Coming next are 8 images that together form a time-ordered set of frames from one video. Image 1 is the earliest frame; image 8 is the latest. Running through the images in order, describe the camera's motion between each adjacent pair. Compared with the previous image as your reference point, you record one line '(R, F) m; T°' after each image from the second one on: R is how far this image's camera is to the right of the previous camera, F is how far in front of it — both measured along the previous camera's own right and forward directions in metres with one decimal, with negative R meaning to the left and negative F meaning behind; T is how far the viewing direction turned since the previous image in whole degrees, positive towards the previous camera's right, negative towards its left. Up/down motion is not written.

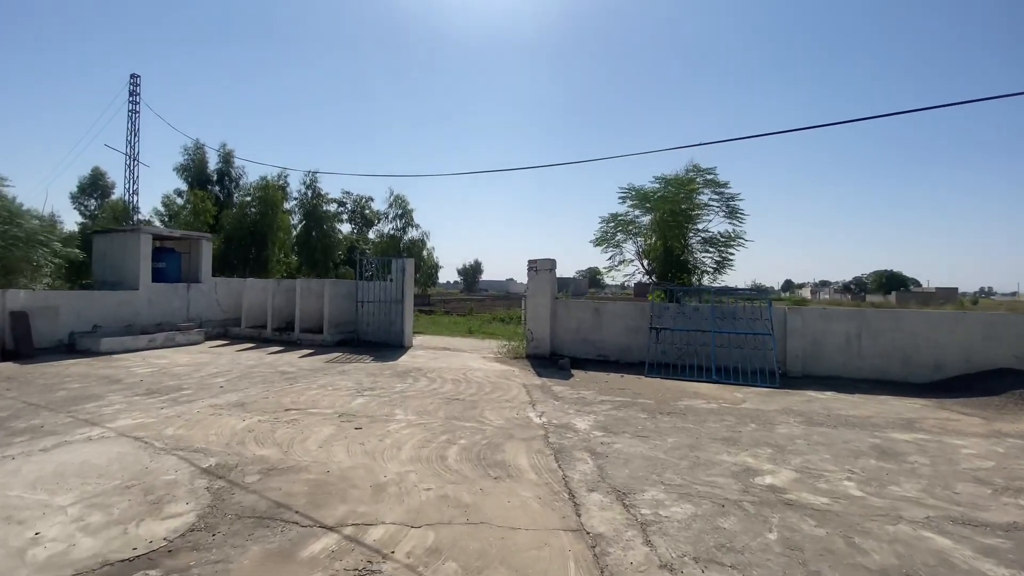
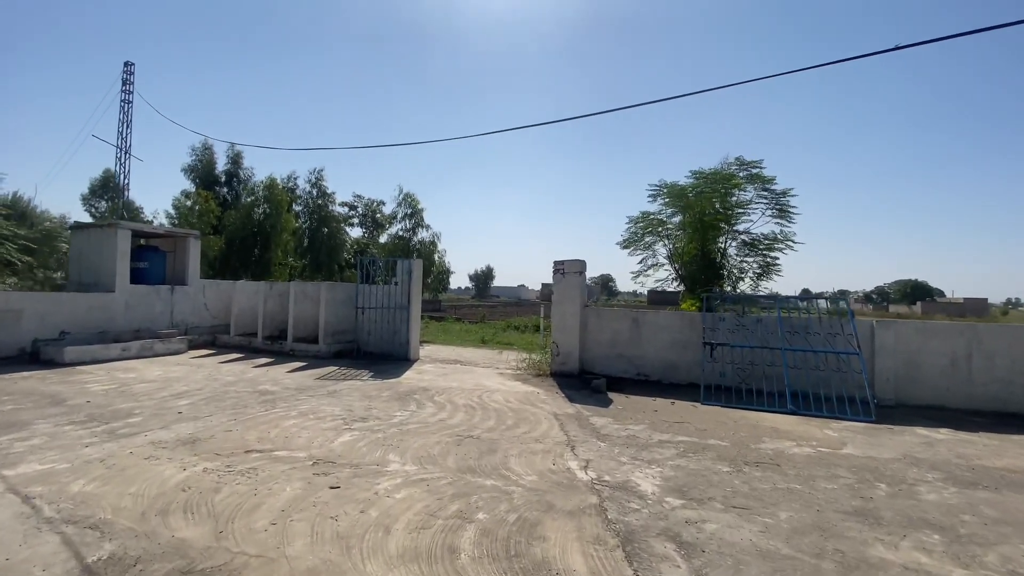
(-0.3, +1.9) m; -1°
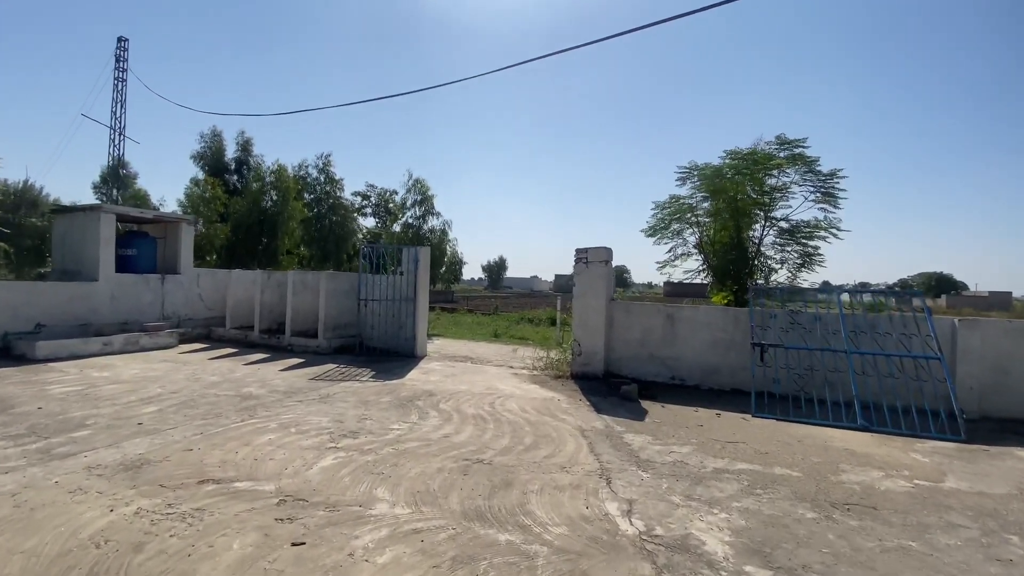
(-0.1, +1.3) m; -2°
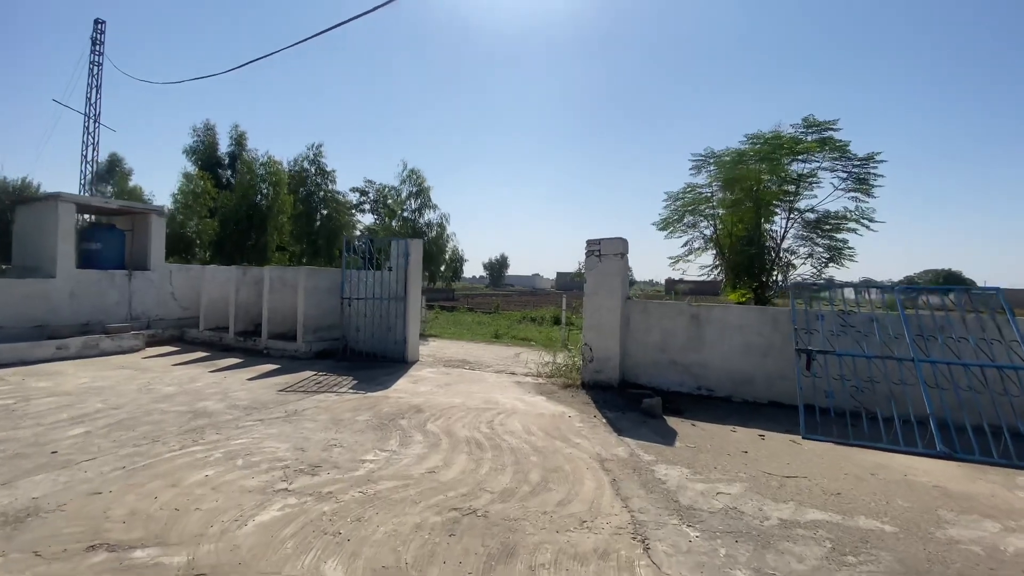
(0.0, +1.3) m; 0°
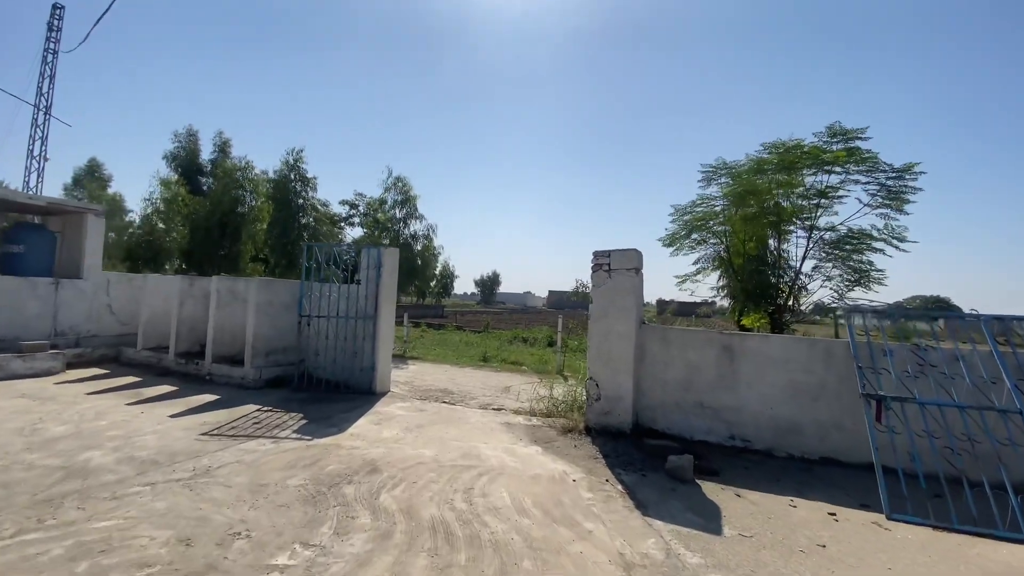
(0.0, +1.6) m; +1°
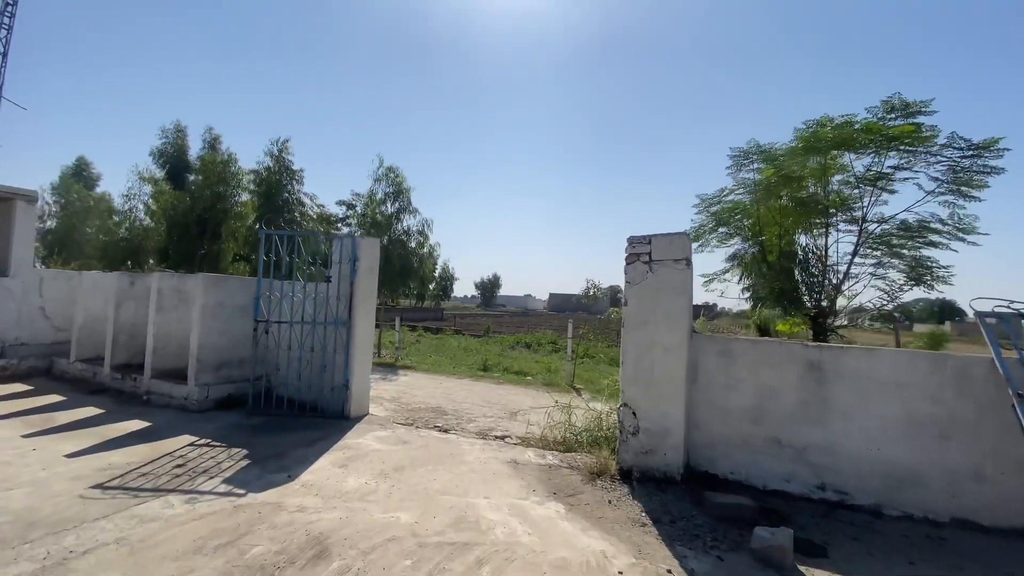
(-0.1, +1.8) m; 0°
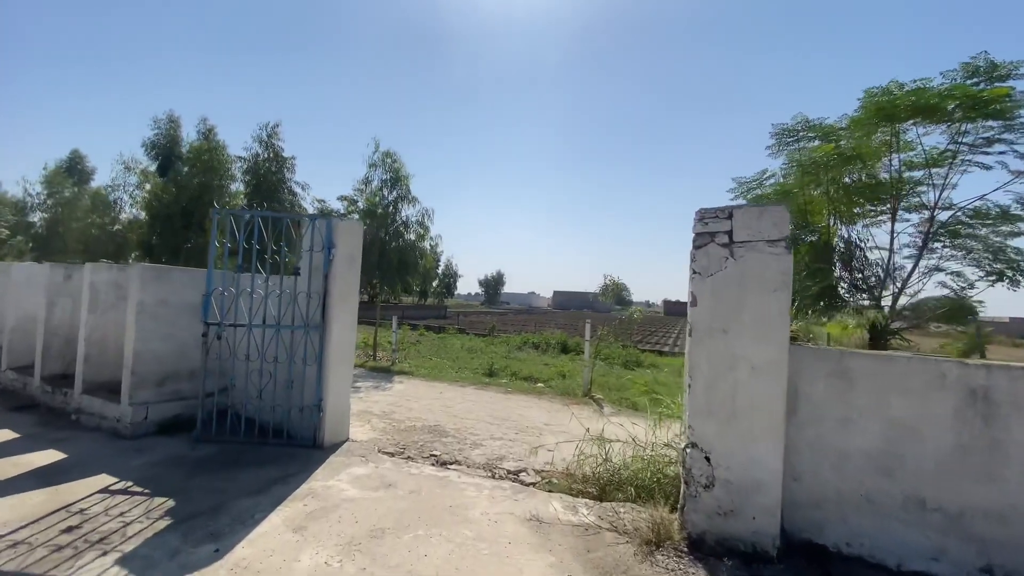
(-0.2, +1.5) m; 0°
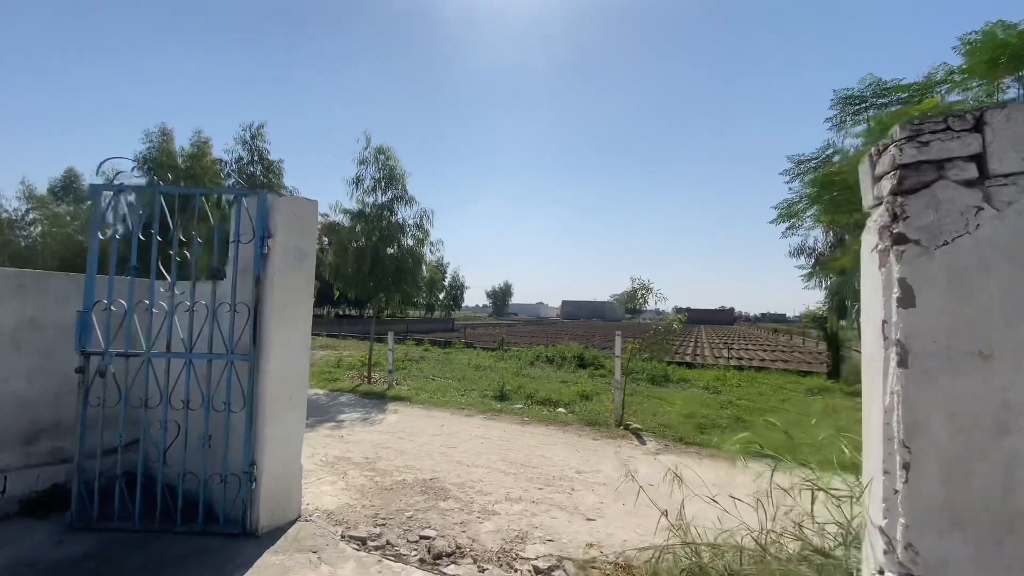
(-0.1, +1.9) m; -1°
